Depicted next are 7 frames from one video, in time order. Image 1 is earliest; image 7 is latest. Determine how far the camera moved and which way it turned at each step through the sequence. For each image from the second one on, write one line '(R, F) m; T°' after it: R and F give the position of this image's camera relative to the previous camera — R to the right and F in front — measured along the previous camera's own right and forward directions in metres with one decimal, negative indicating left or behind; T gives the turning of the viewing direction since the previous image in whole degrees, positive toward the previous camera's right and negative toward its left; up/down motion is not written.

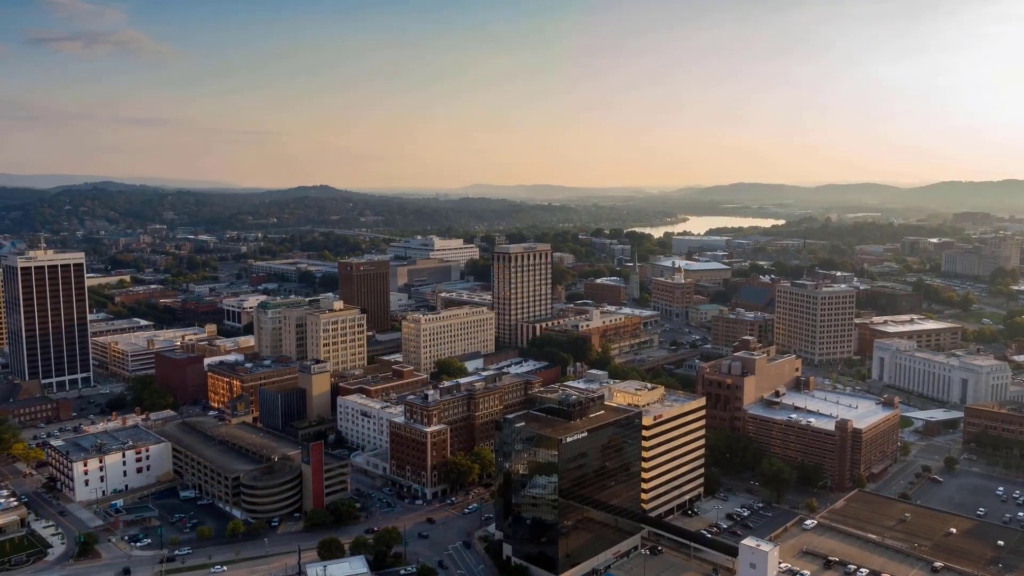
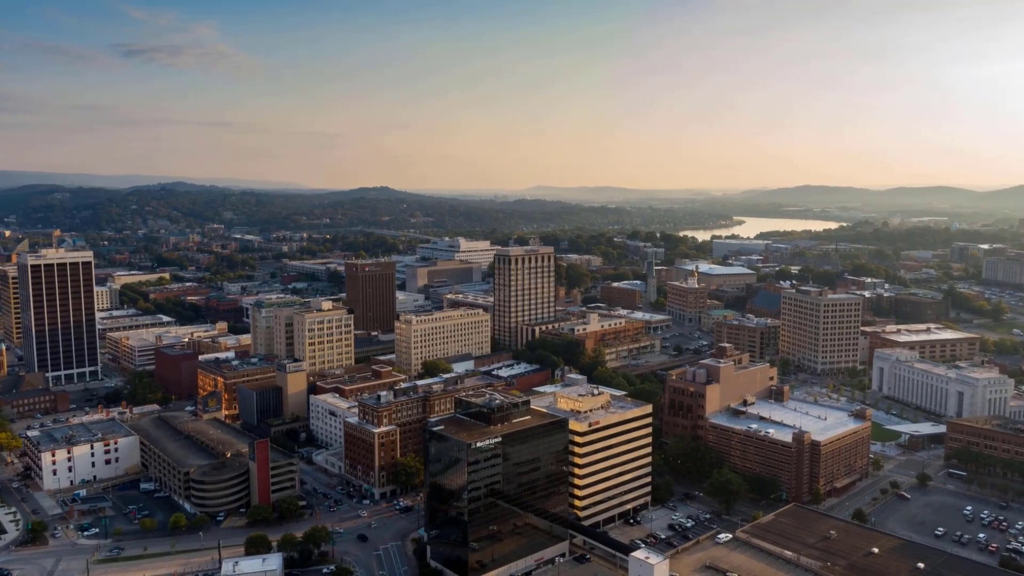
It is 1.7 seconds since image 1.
(+6.3, +0.4) m; -4°
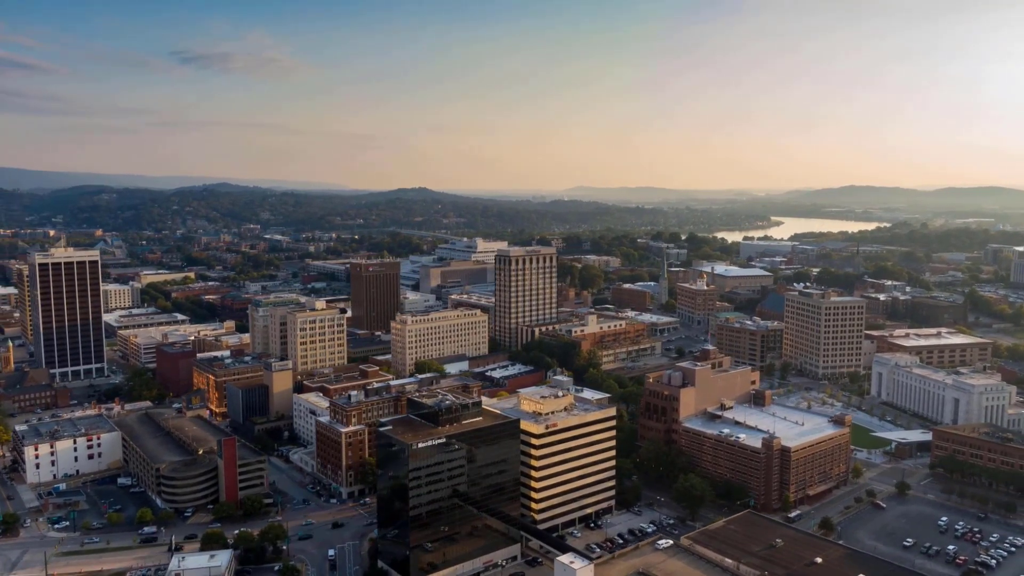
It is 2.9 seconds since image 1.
(+4.2, +0.2) m; -3°
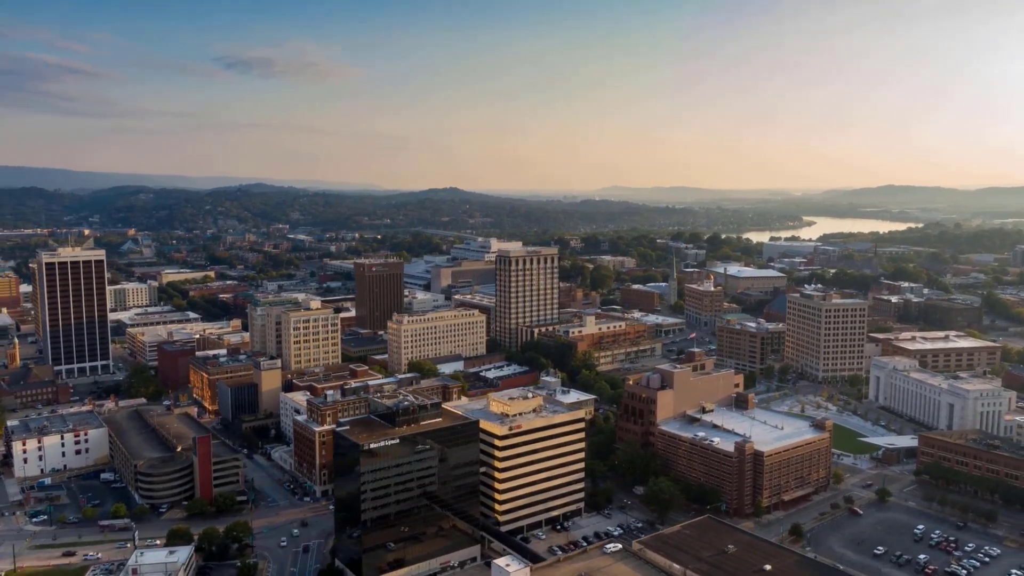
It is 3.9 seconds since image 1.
(+3.4, +0.2) m; -2°
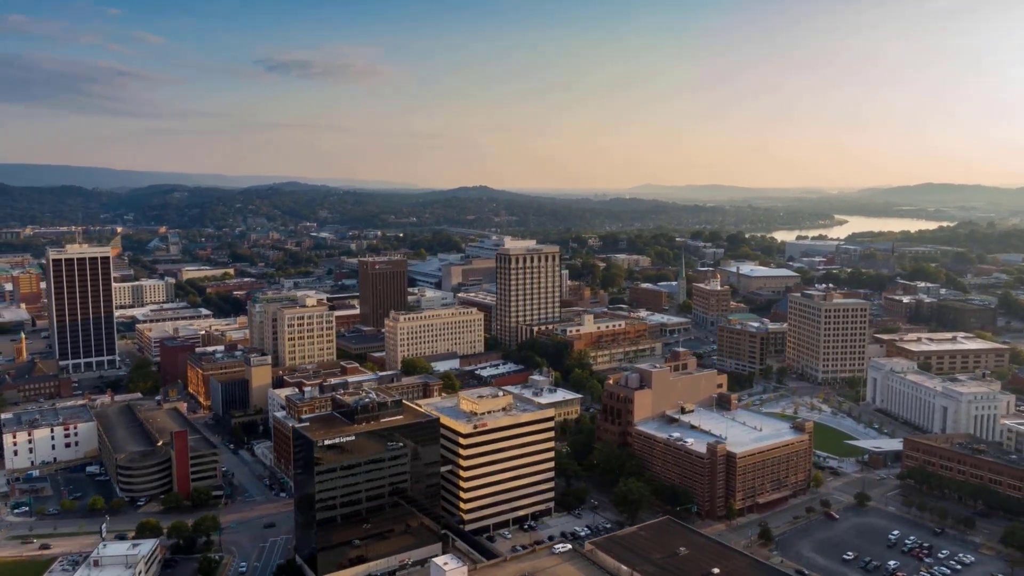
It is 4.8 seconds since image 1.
(+3.3, +0.2) m; -2°
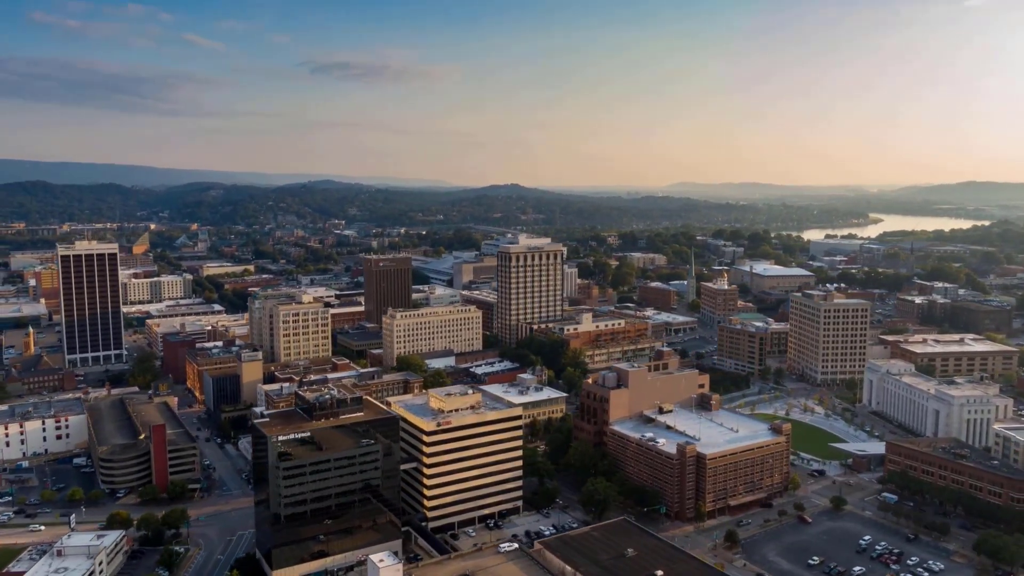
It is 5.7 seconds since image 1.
(+3.4, +0.2) m; -2°
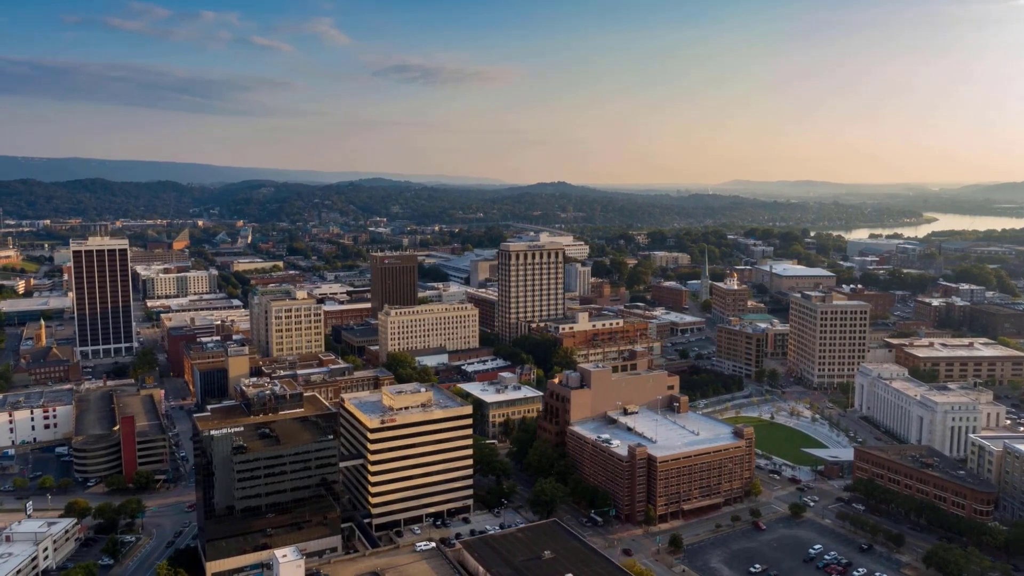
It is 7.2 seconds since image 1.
(+5.2, +0.3) m; -4°
